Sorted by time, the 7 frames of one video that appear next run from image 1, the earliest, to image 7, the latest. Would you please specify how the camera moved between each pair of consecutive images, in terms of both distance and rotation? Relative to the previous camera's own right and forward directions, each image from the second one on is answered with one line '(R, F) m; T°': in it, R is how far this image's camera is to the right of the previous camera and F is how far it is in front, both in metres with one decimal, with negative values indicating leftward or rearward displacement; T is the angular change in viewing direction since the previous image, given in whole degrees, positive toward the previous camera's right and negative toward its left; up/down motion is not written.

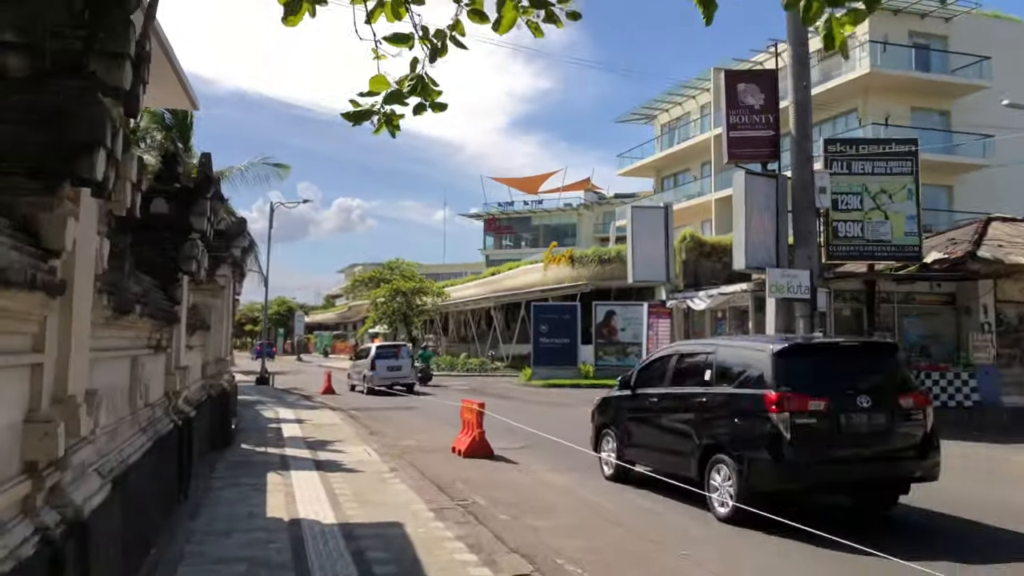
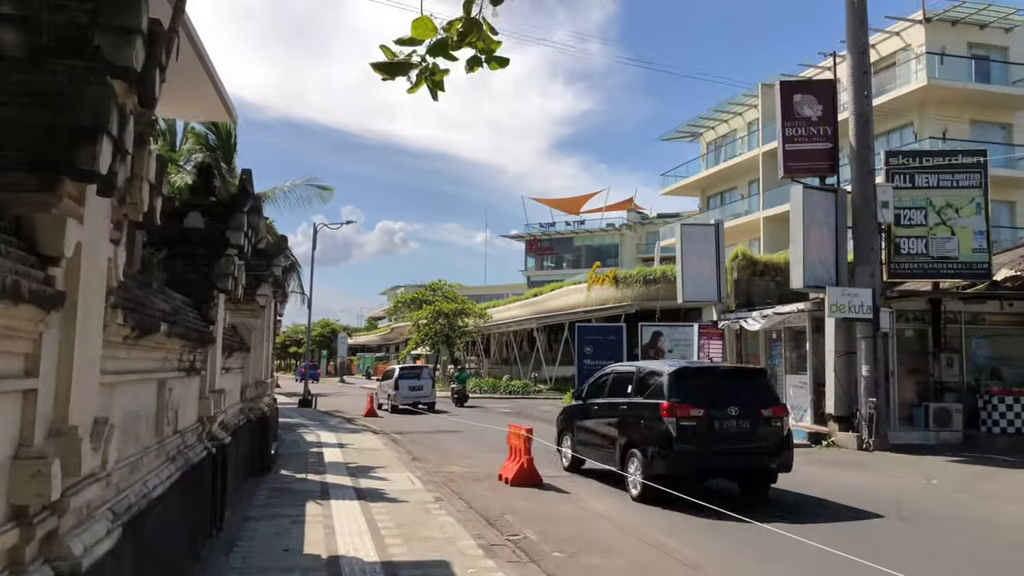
(-0.1, +0.5) m; -3°
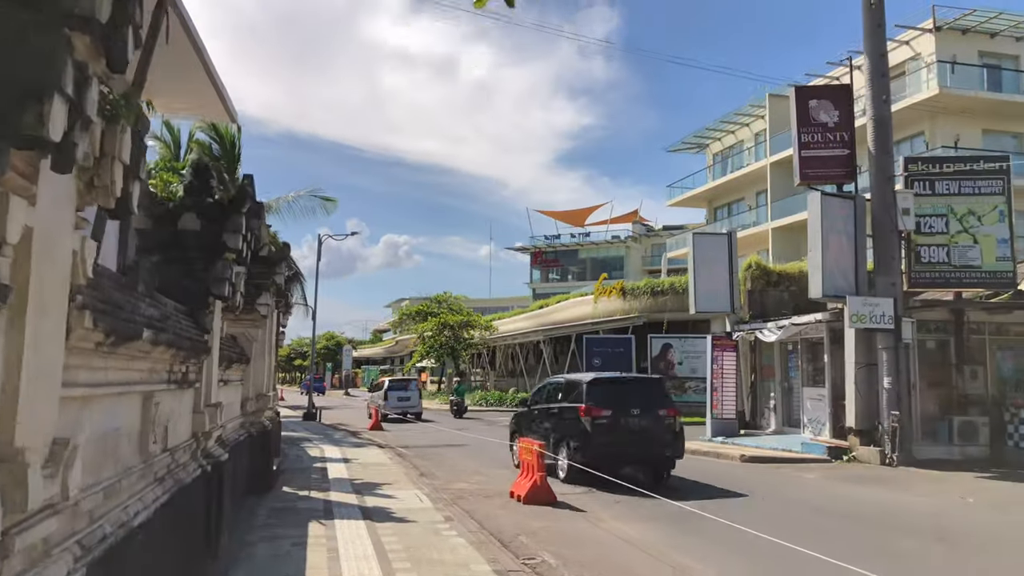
(-0.1, +0.5) m; 0°
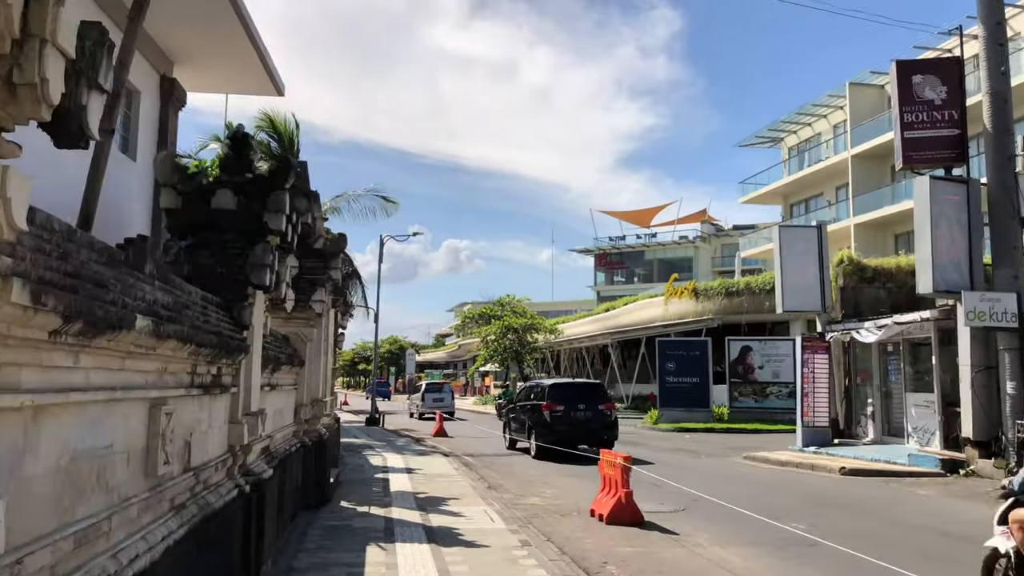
(-0.2, +1.1) m; -5°
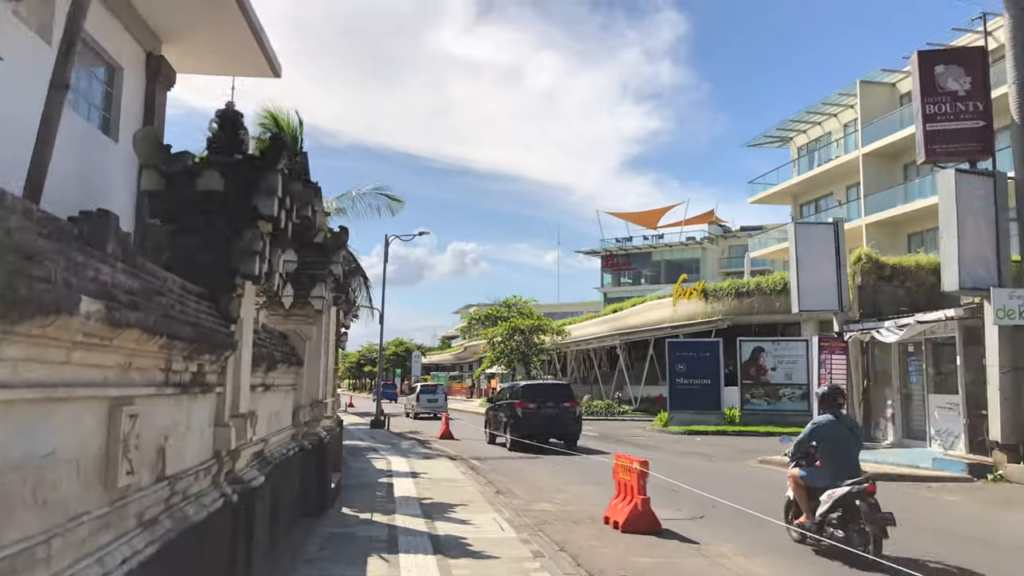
(-0.1, +0.5) m; 0°
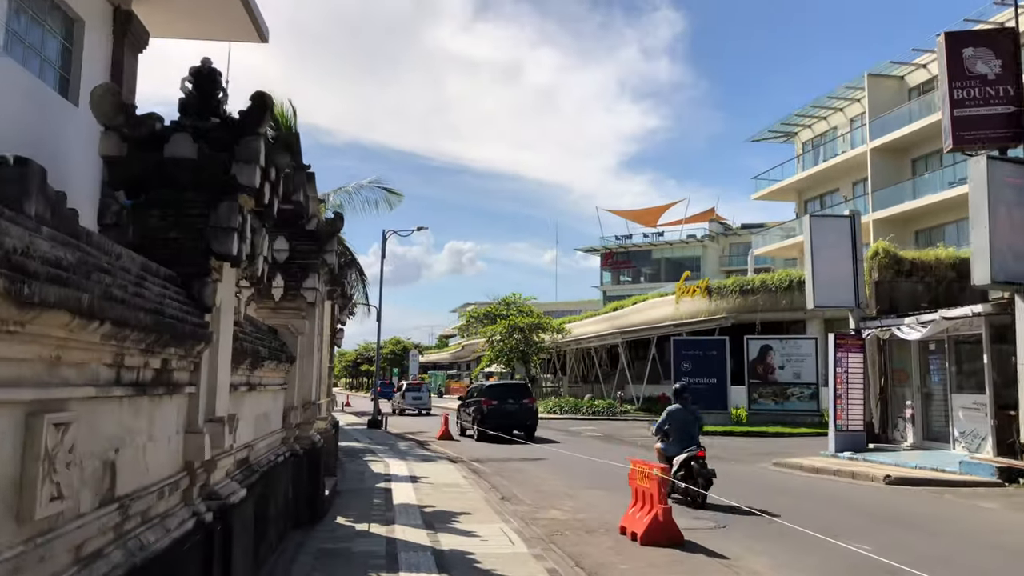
(-0.1, +0.7) m; 0°
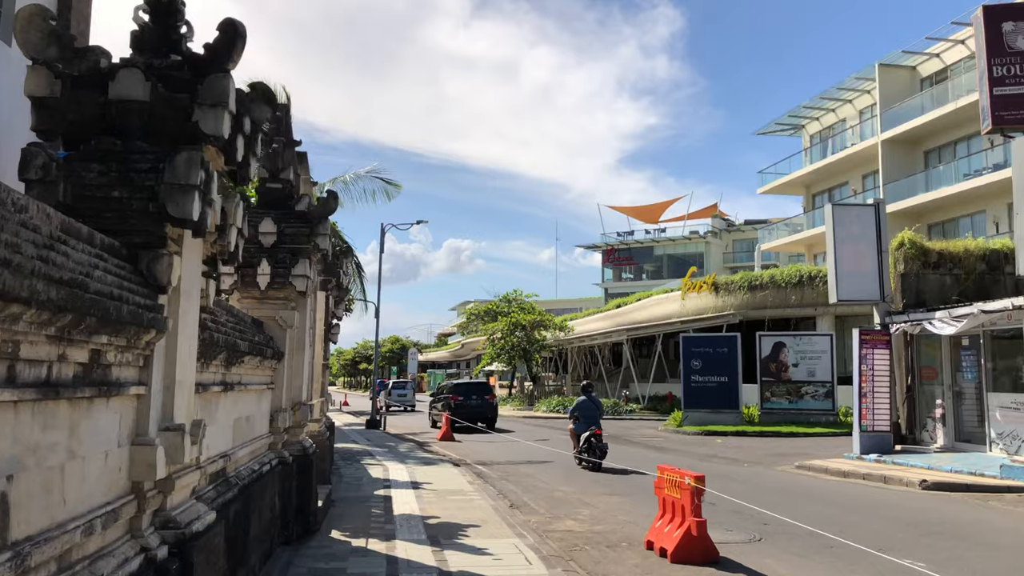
(-0.2, +0.9) m; 0°
